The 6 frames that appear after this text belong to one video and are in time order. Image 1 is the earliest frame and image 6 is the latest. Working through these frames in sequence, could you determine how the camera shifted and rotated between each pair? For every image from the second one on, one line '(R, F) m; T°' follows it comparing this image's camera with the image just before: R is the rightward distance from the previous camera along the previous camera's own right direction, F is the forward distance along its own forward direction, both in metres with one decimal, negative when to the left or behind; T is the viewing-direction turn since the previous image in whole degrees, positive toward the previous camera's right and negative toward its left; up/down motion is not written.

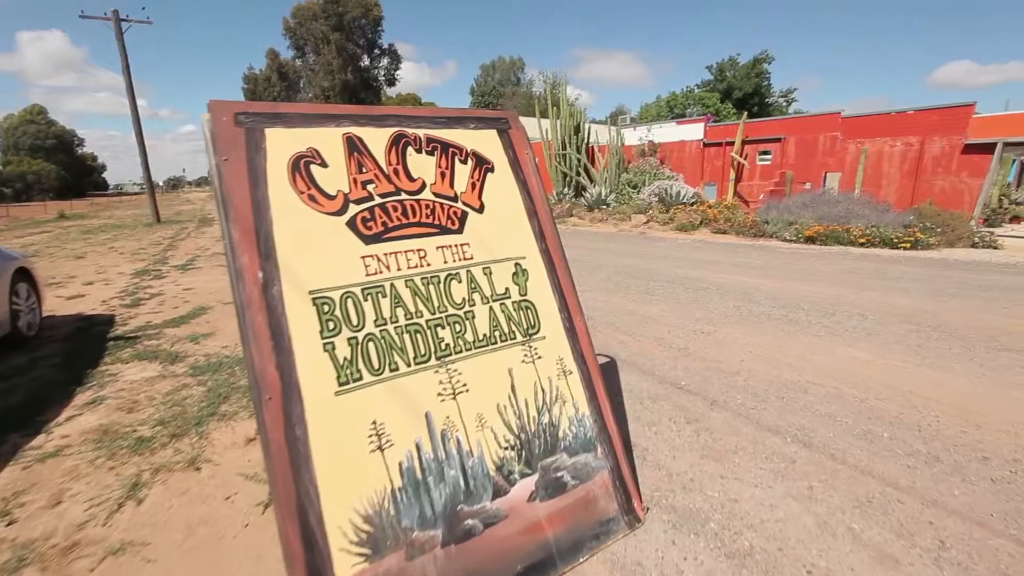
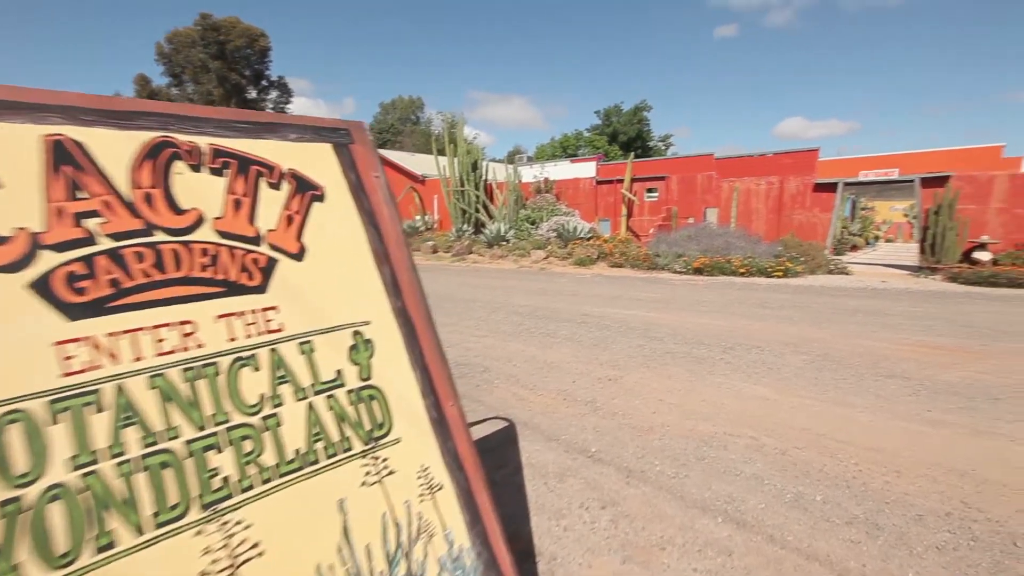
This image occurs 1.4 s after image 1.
(+0.2, +0.6) m; +11°
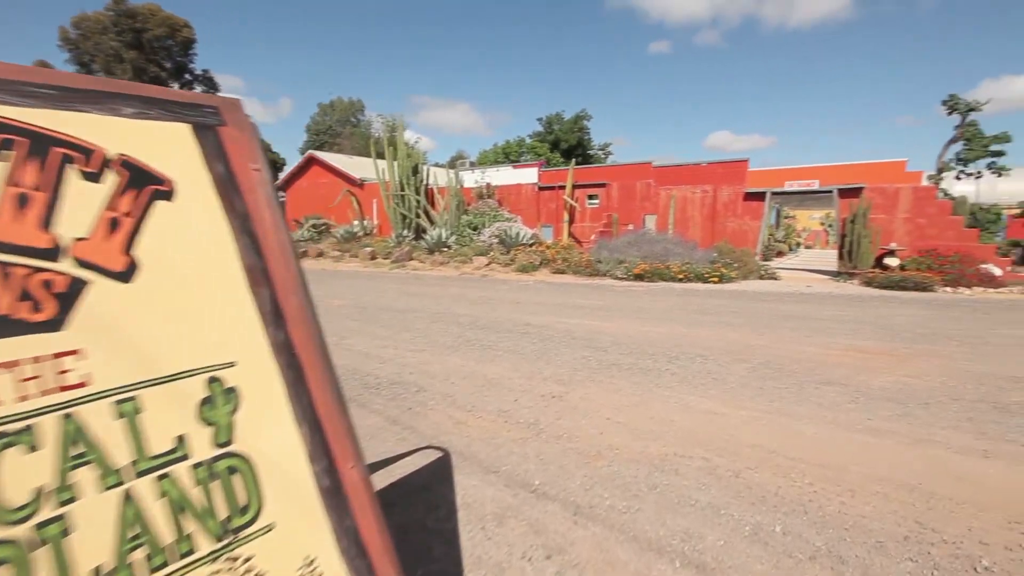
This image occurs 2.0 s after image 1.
(+0.1, +0.4) m; +7°
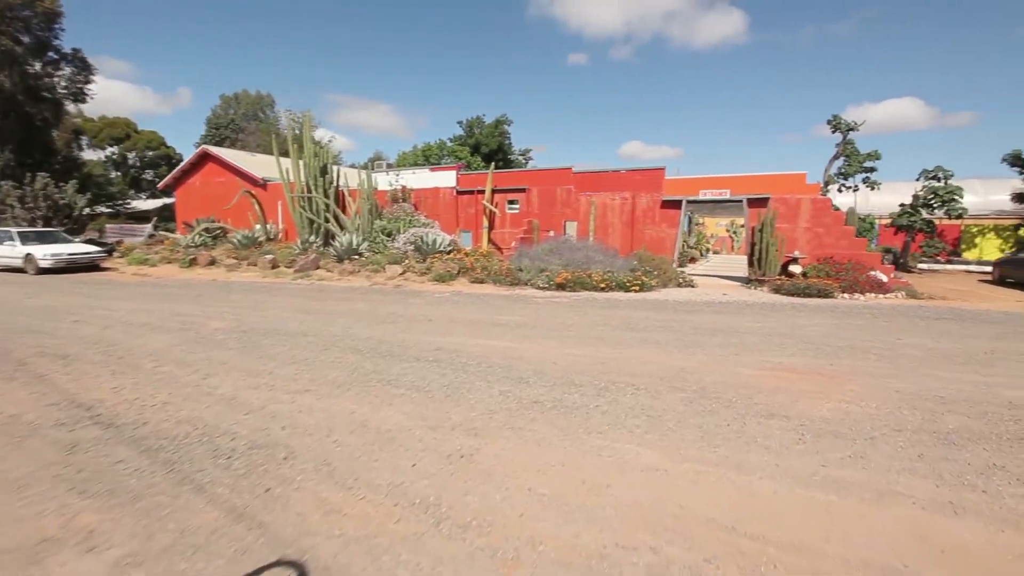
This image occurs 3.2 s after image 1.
(+0.2, +0.9) m; +9°
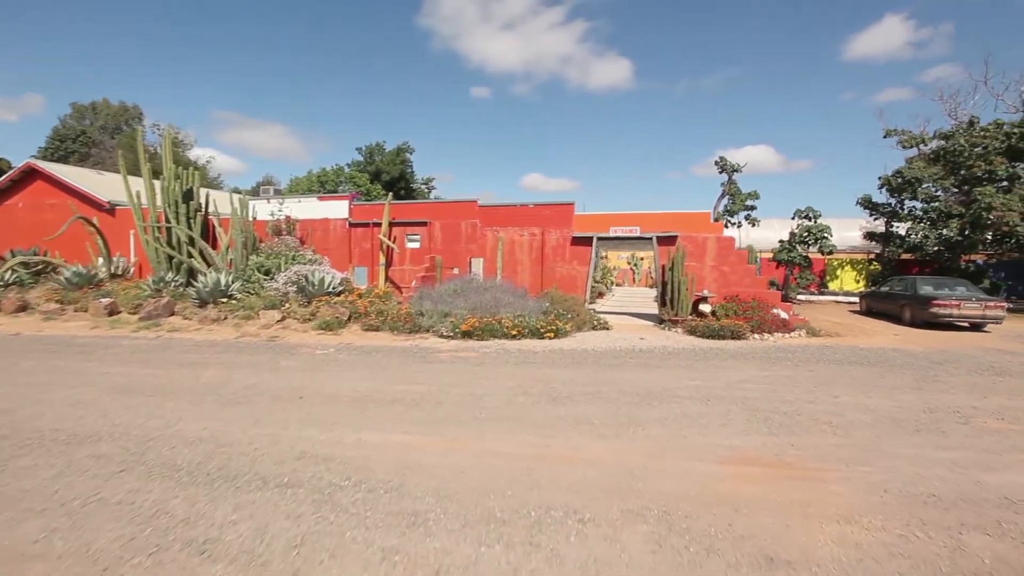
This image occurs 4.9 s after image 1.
(+0.1, +1.5) m; +11°
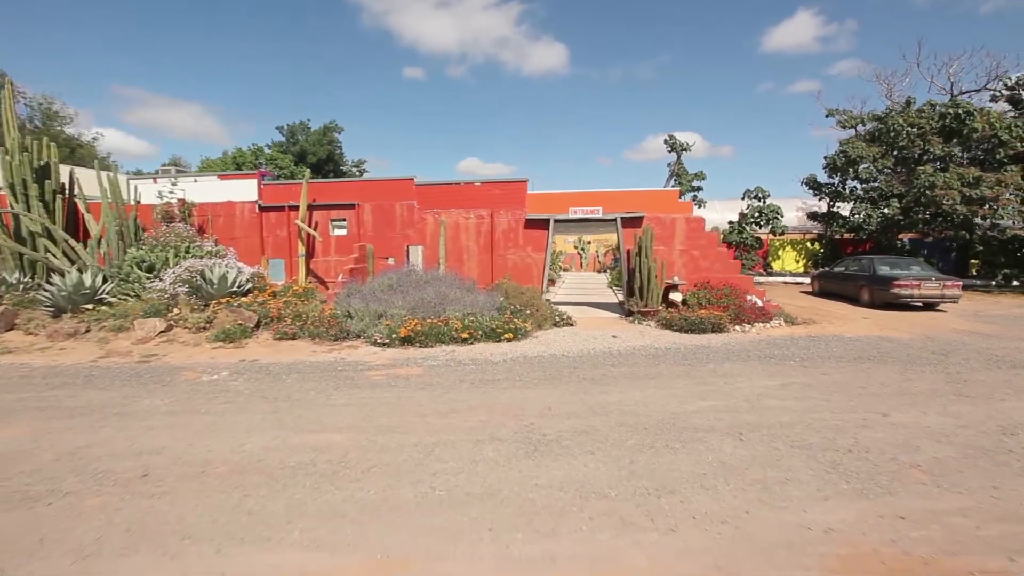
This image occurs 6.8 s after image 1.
(-0.2, +2.1) m; +7°
